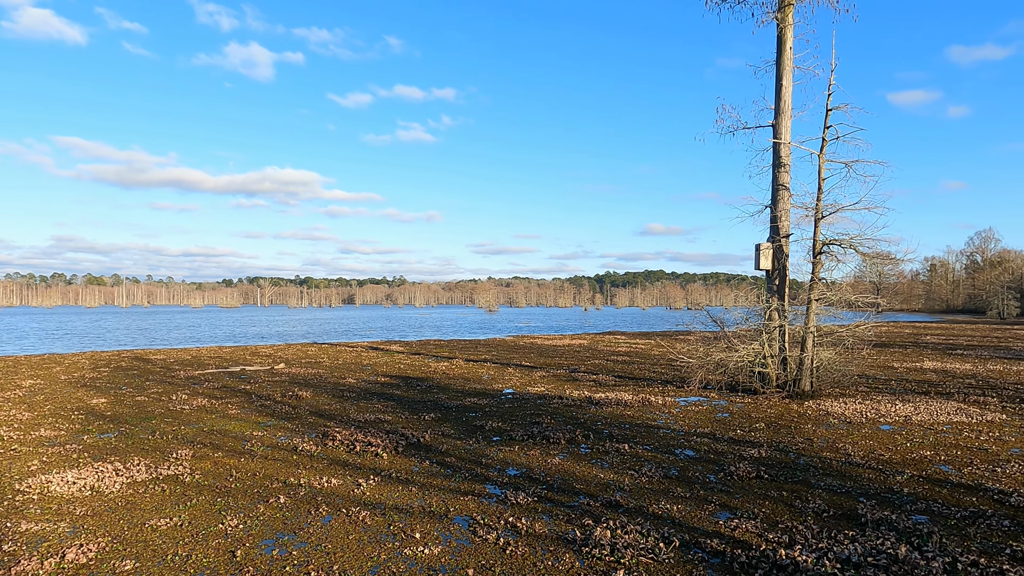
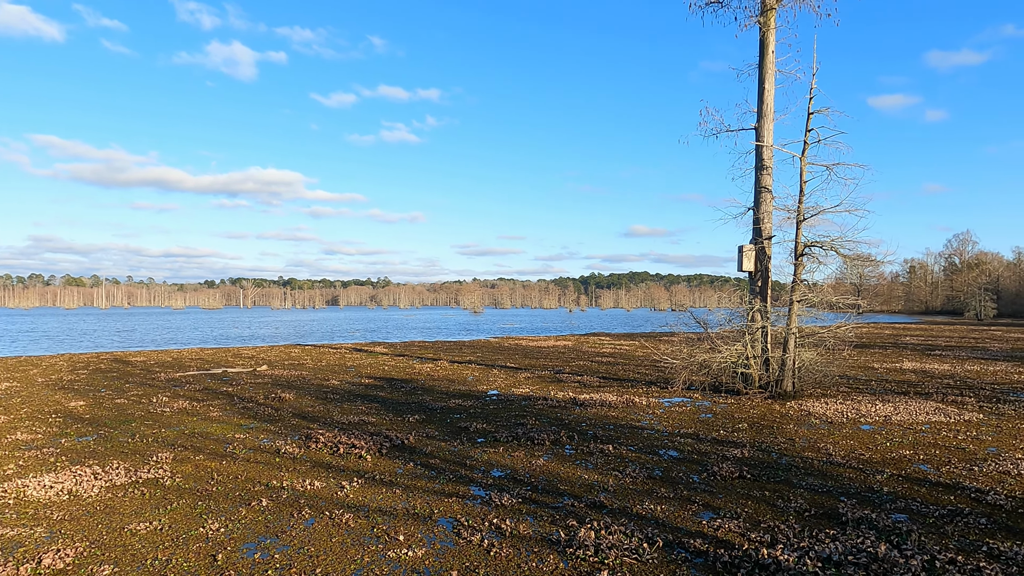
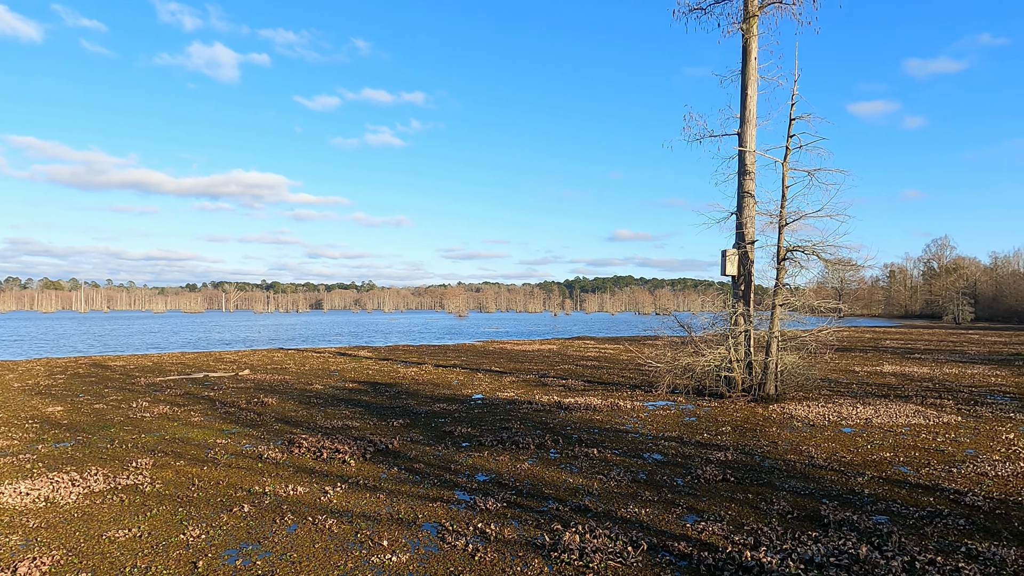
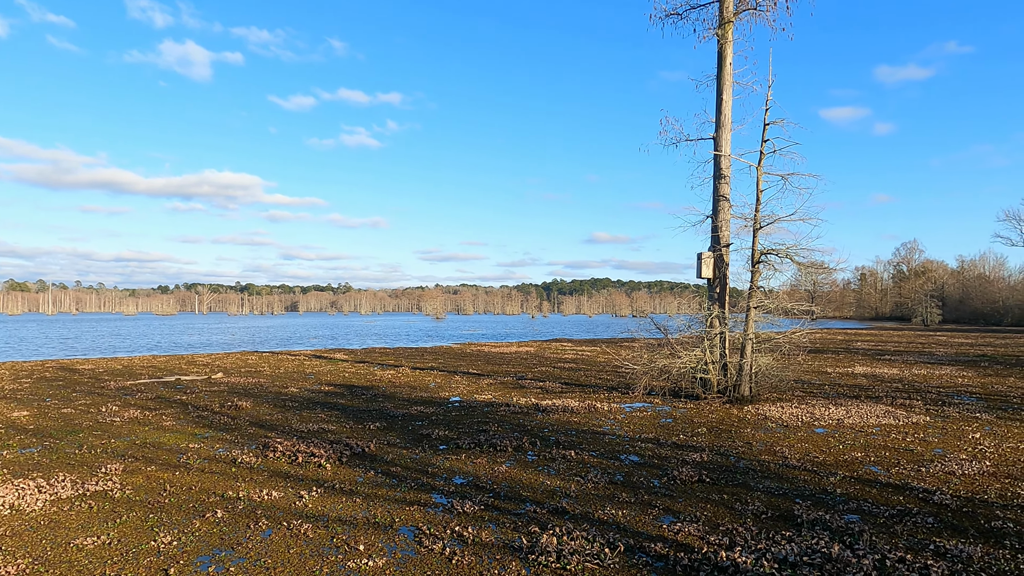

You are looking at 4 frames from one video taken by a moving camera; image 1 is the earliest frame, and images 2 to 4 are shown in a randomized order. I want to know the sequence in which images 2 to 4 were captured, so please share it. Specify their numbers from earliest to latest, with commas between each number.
2, 3, 4
